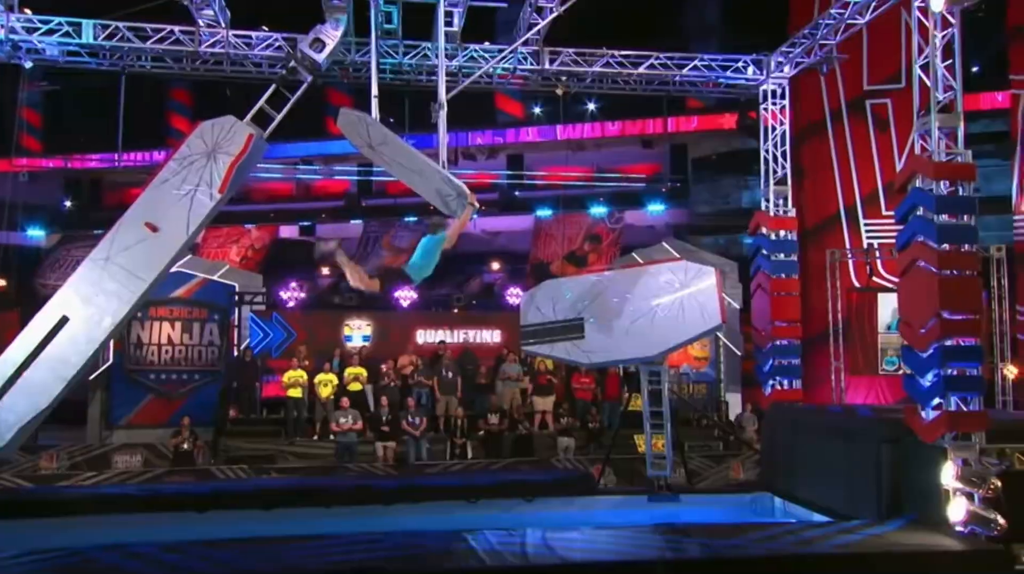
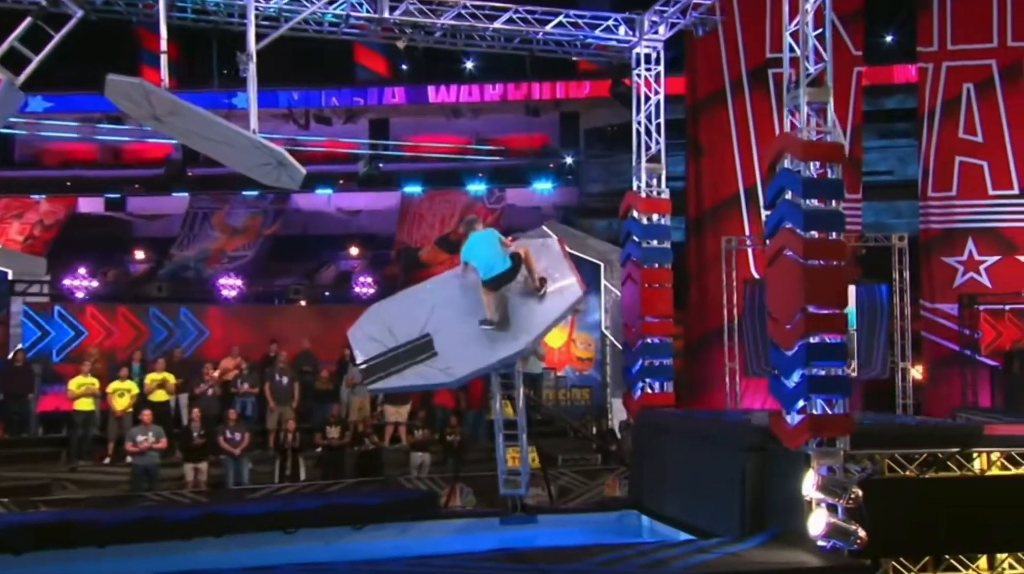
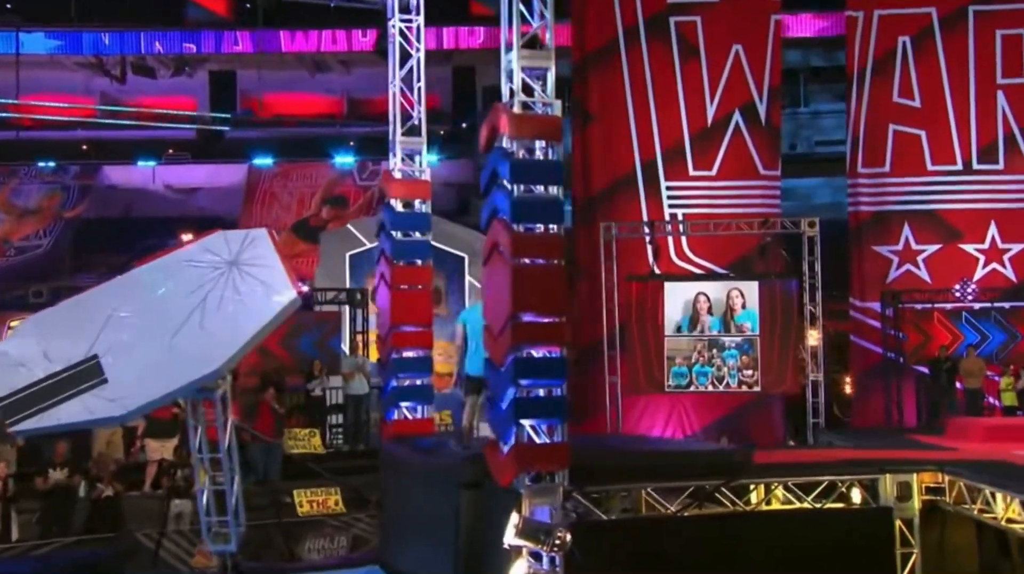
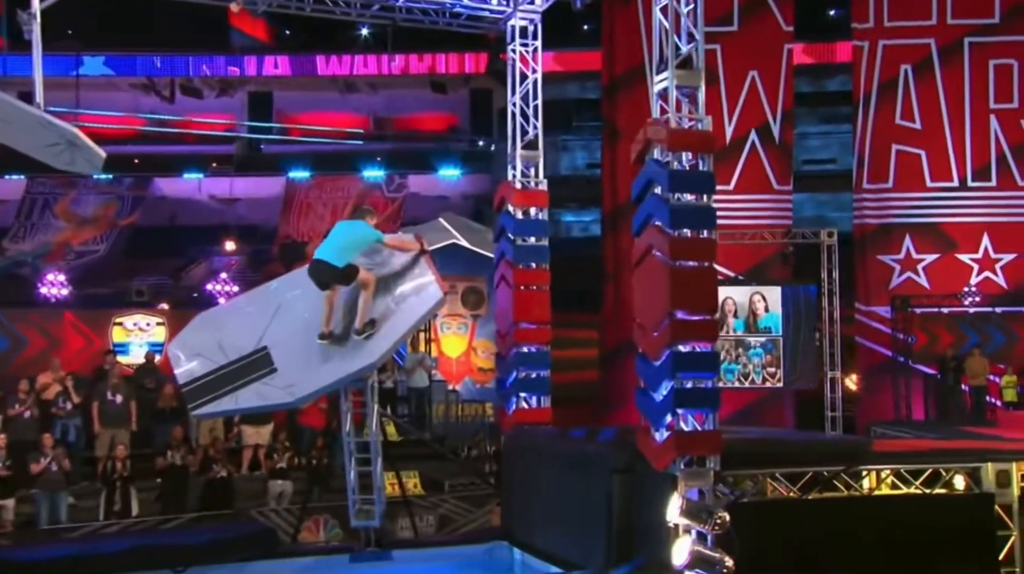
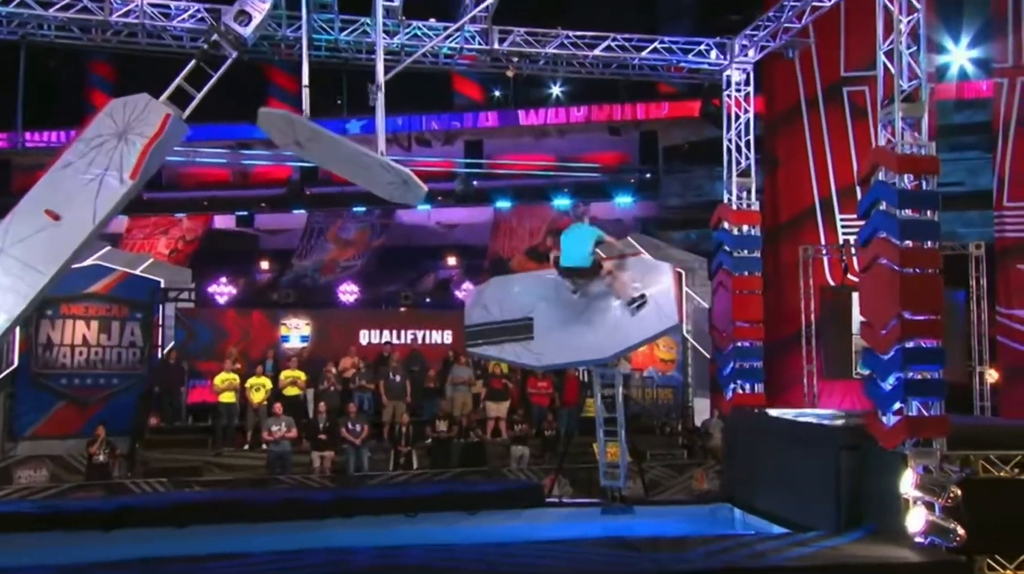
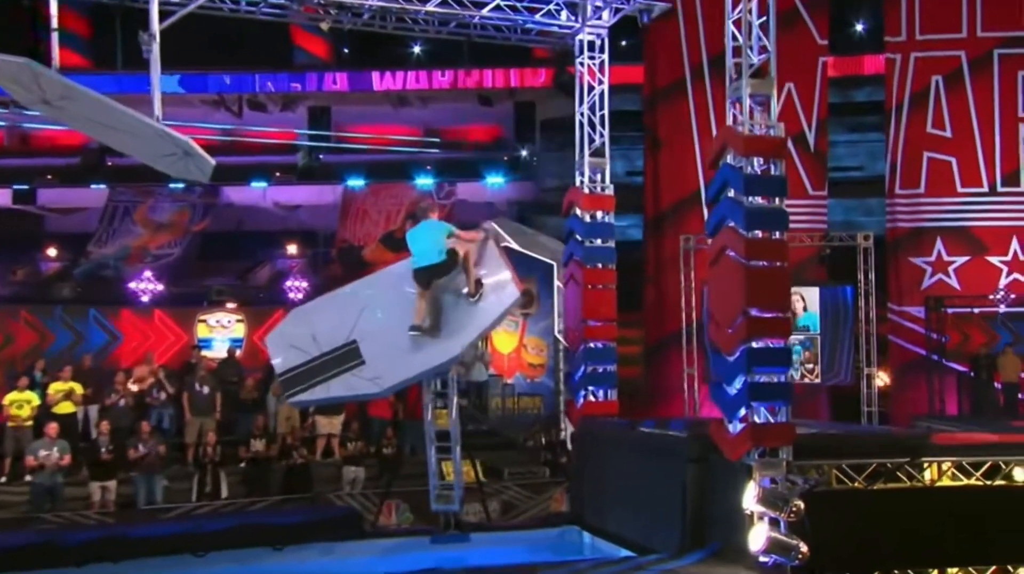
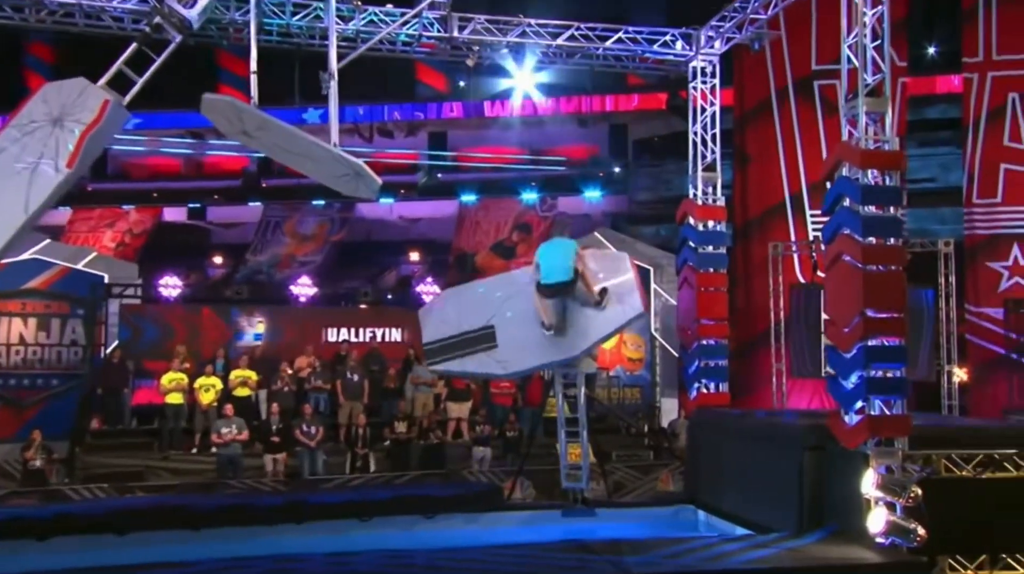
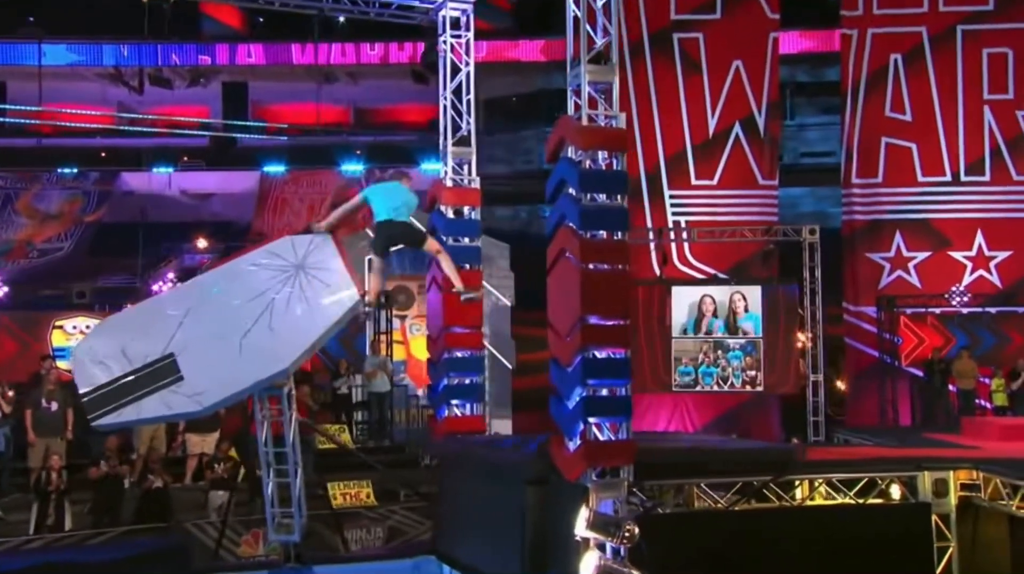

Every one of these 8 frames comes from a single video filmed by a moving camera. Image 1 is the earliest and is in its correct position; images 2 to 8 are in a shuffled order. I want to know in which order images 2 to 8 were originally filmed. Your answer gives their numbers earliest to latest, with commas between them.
5, 7, 2, 6, 4, 8, 3
